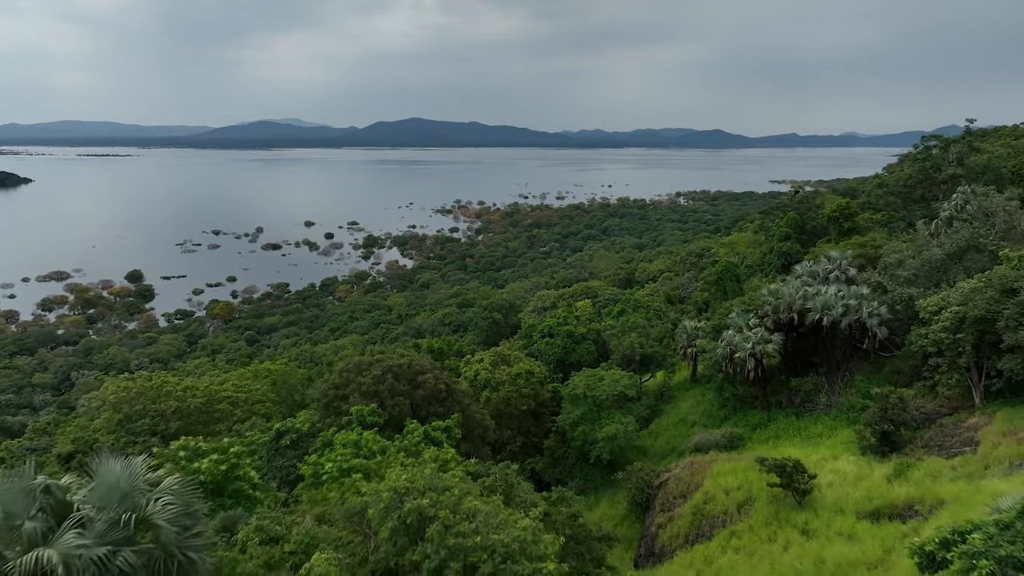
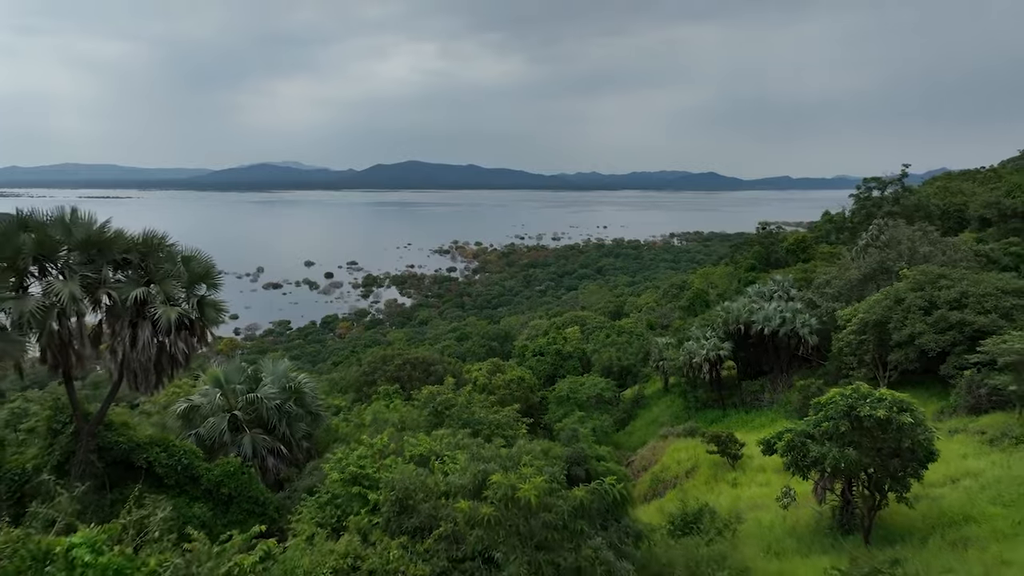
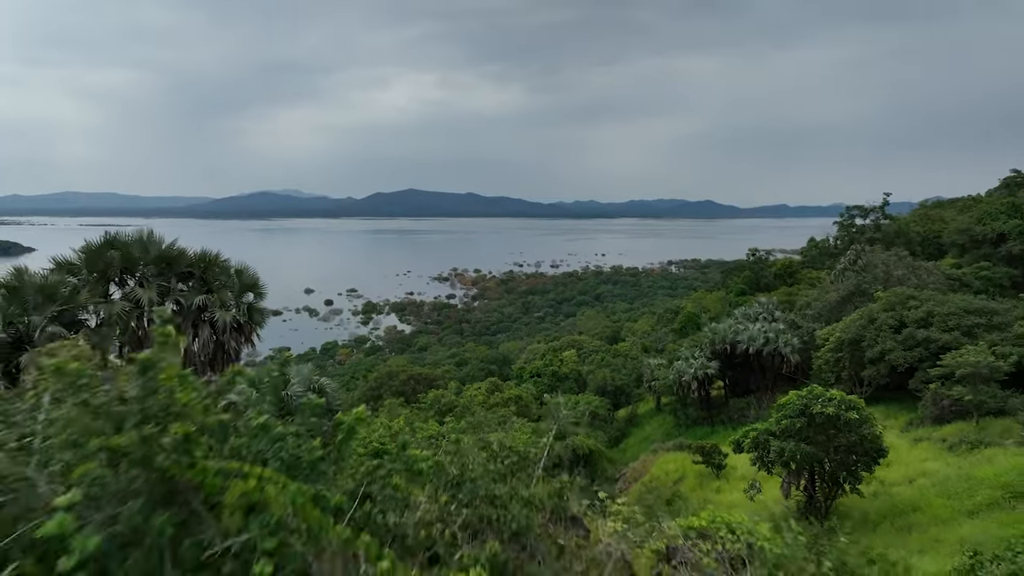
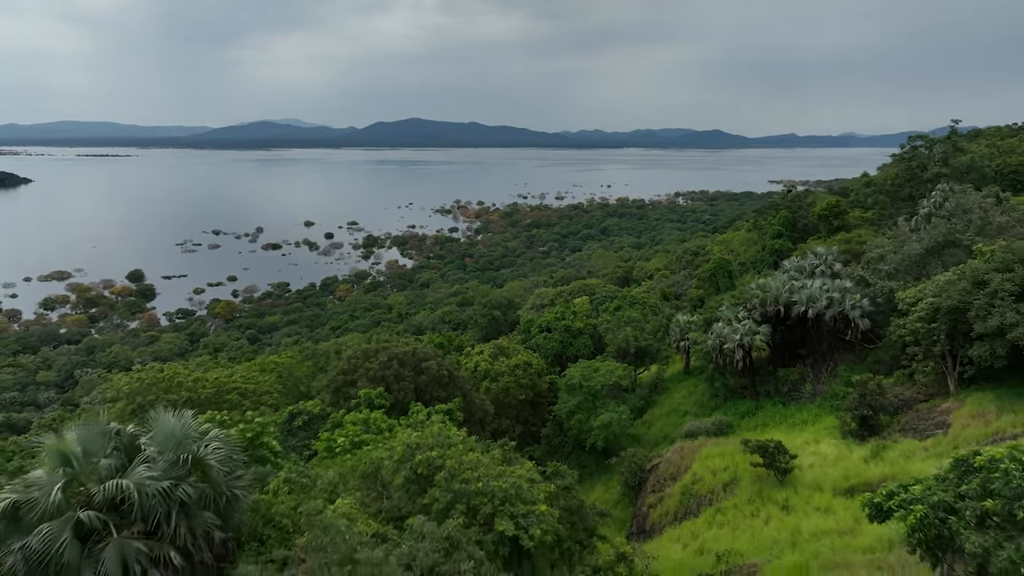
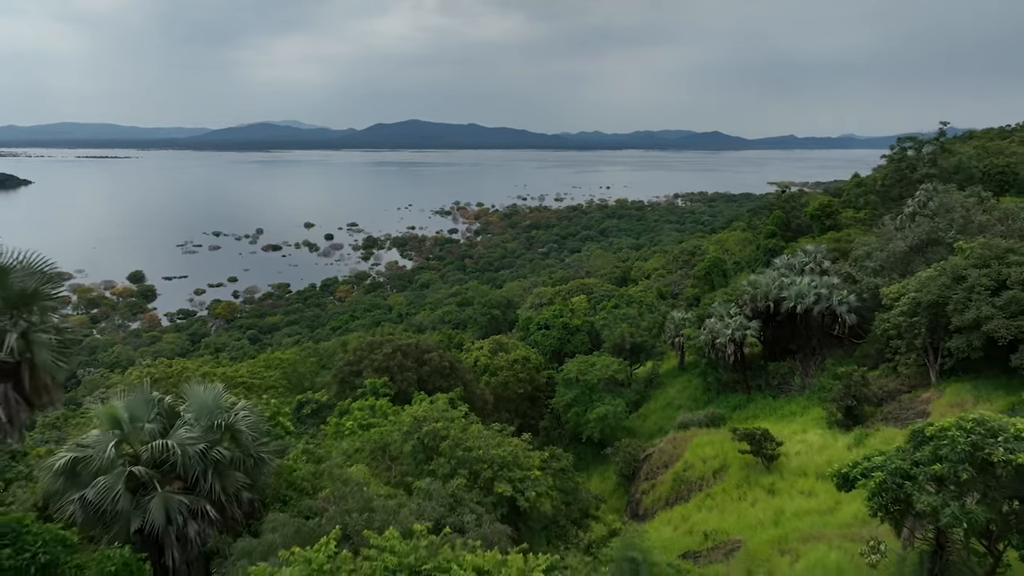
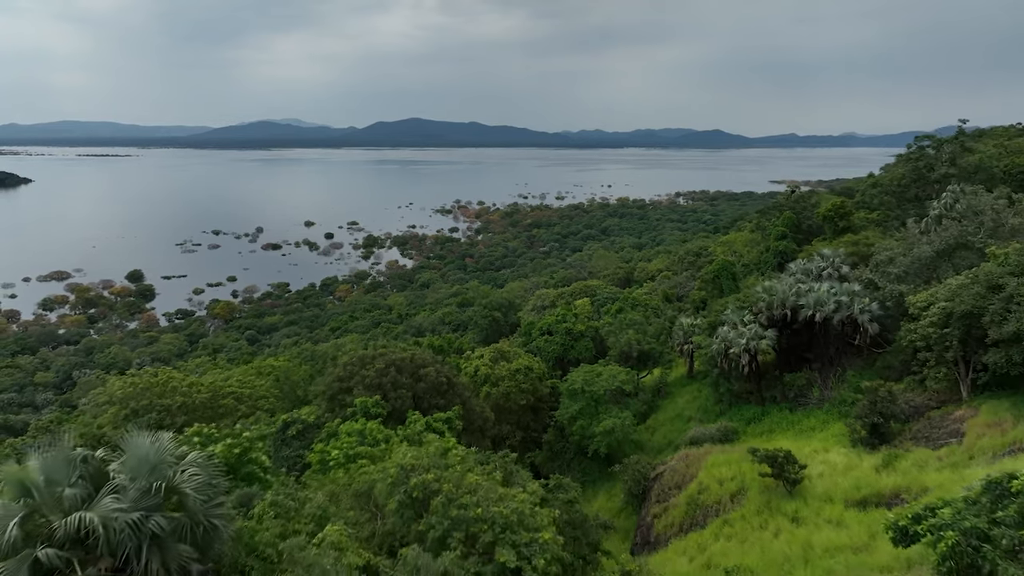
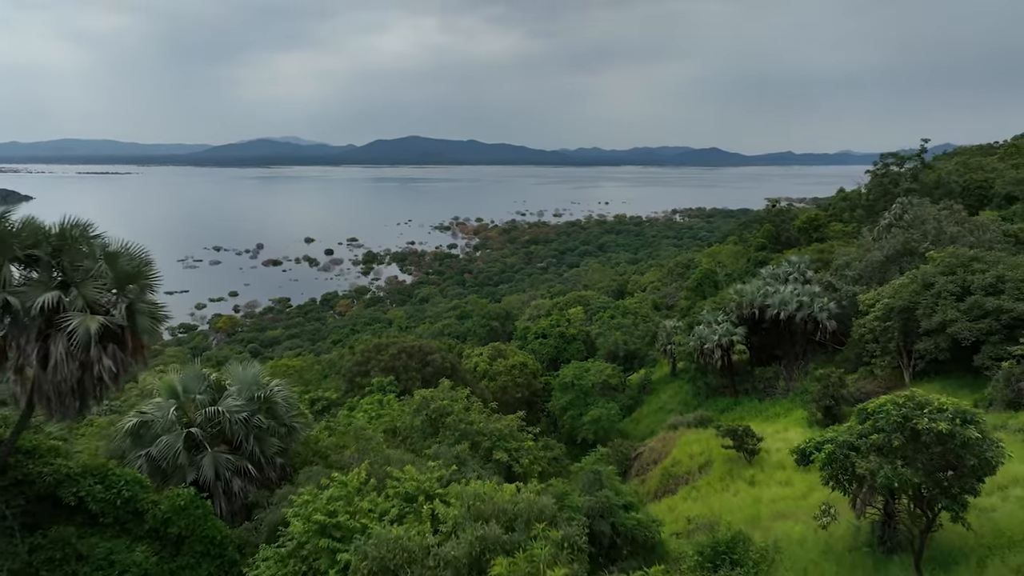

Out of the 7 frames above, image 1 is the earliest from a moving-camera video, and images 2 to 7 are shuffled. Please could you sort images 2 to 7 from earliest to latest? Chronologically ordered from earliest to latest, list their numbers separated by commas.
6, 4, 5, 7, 2, 3
